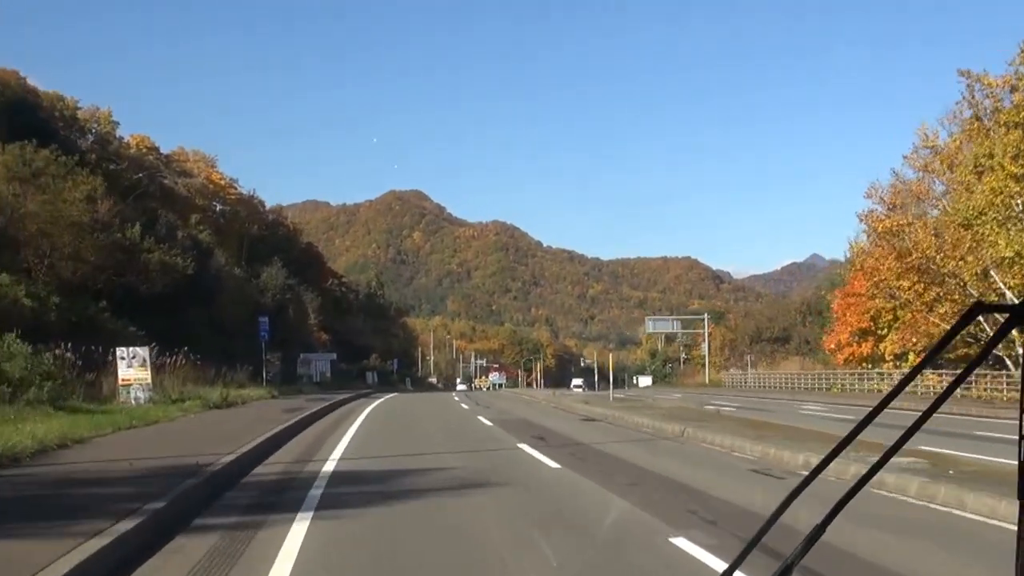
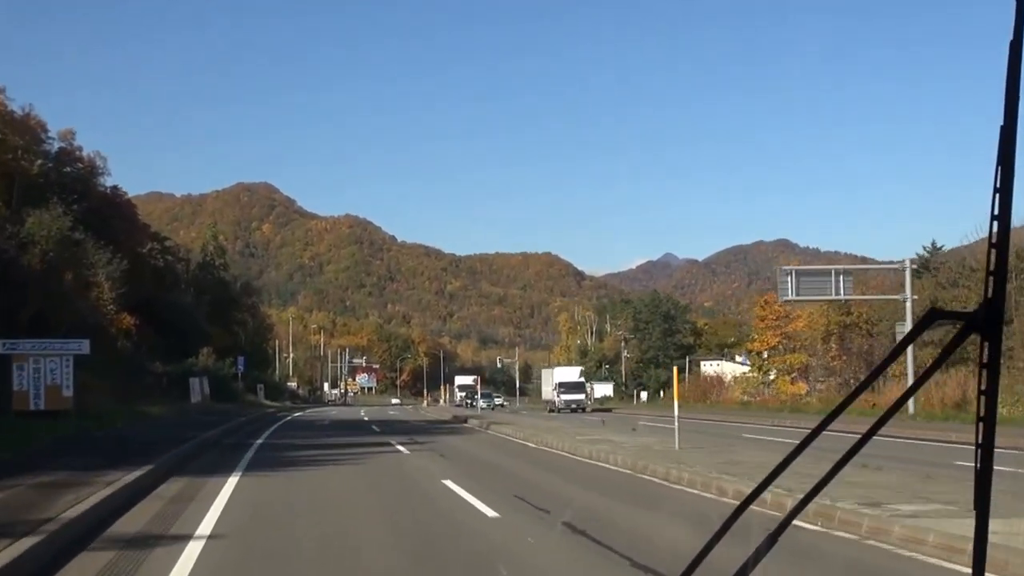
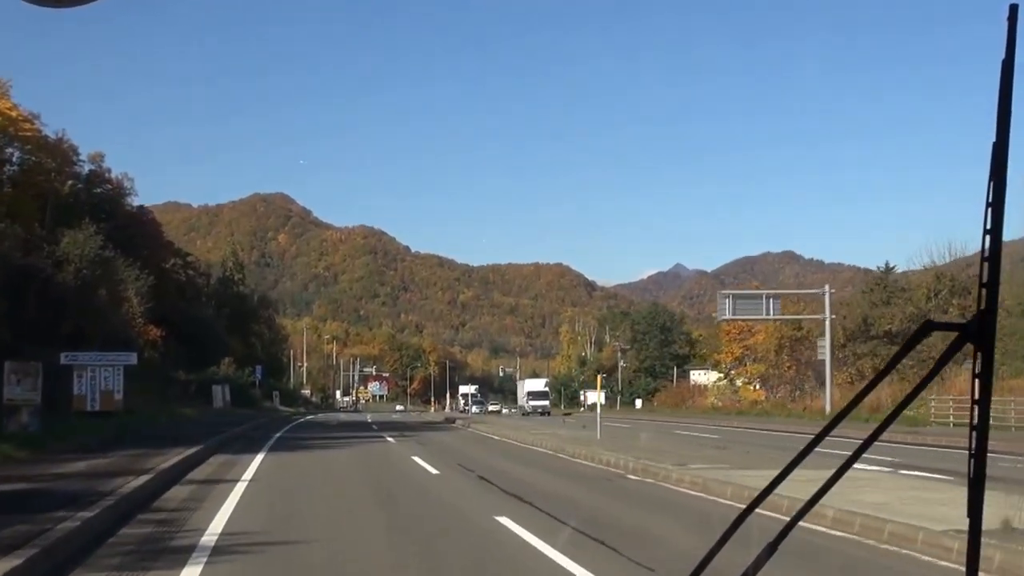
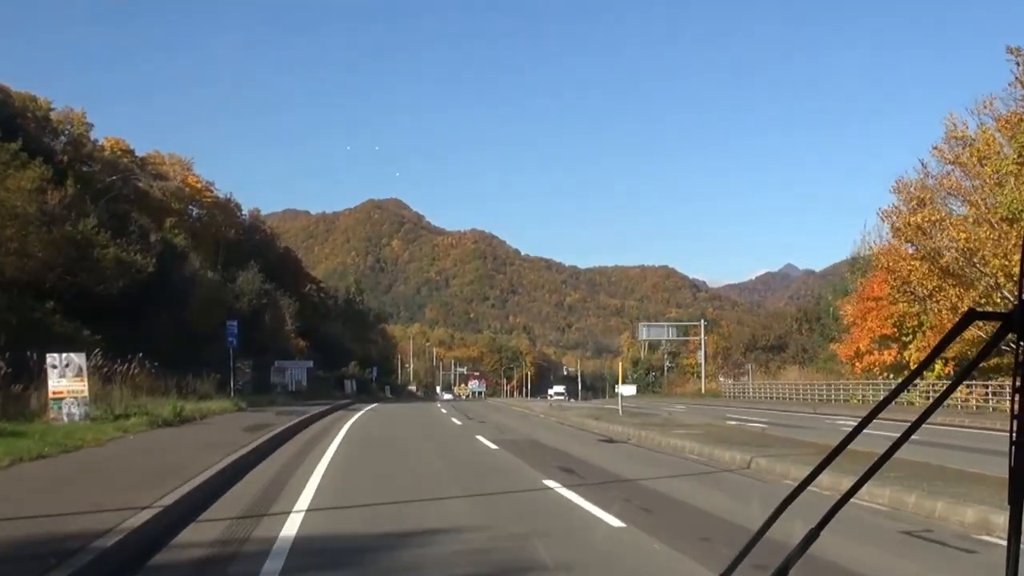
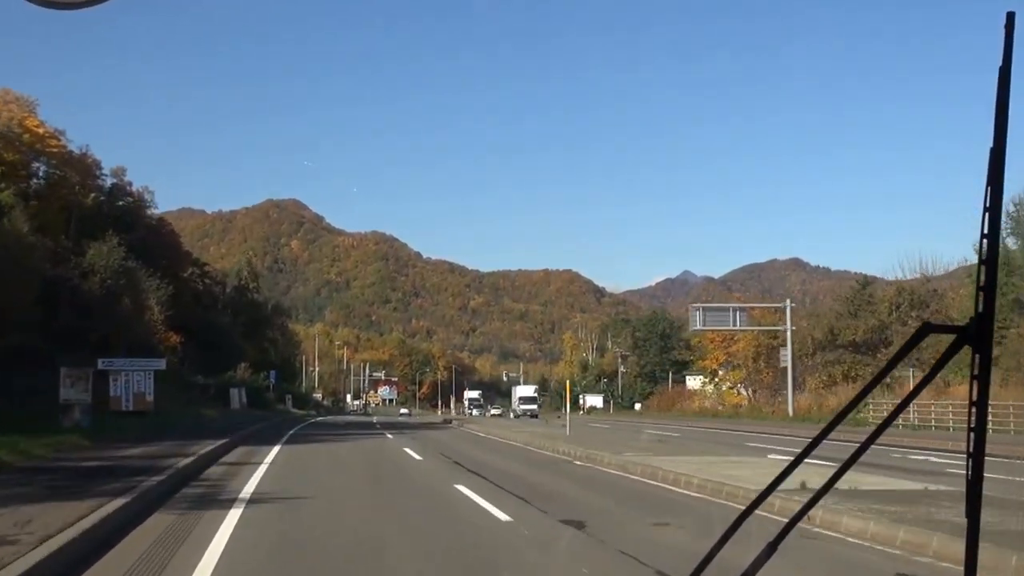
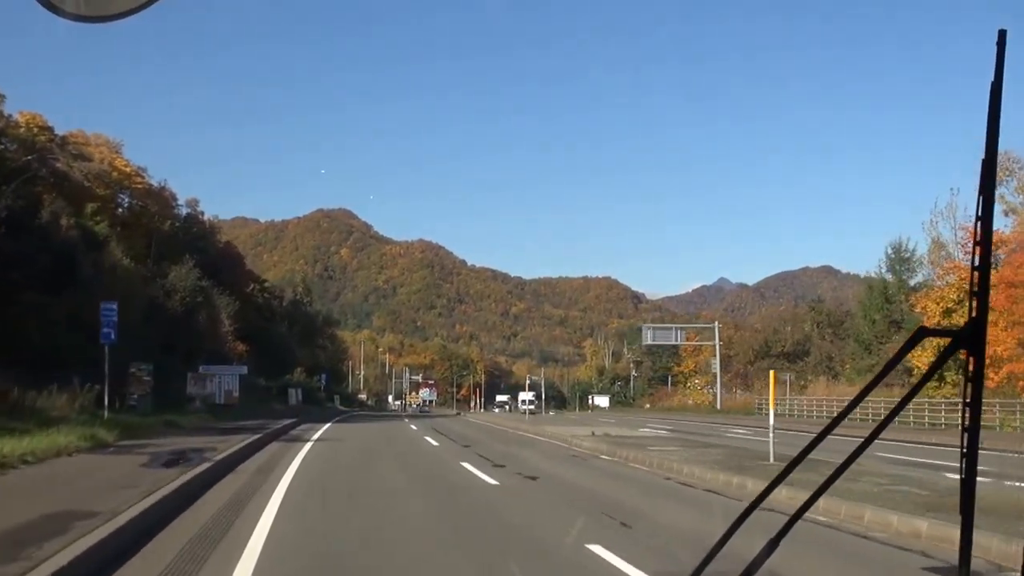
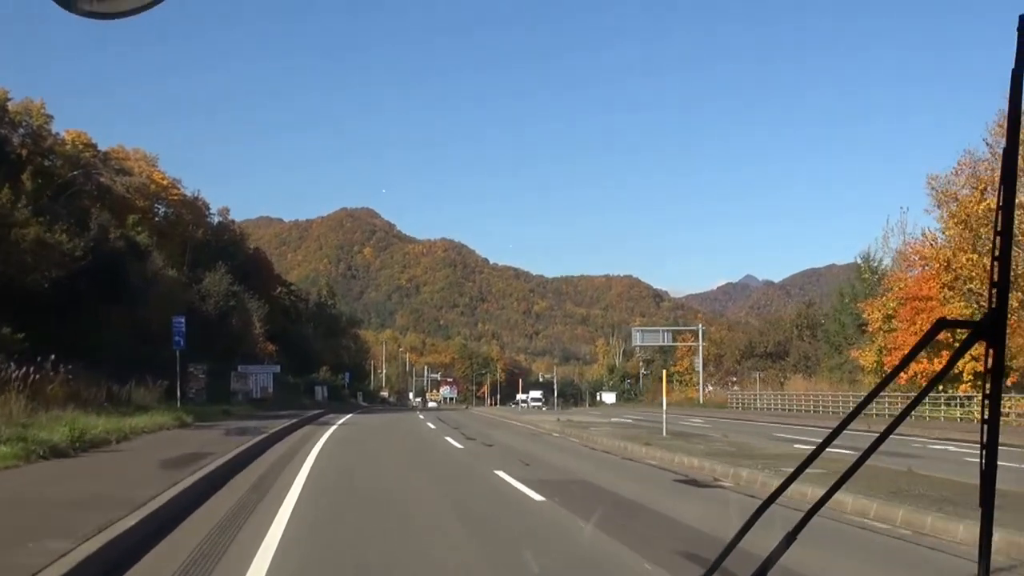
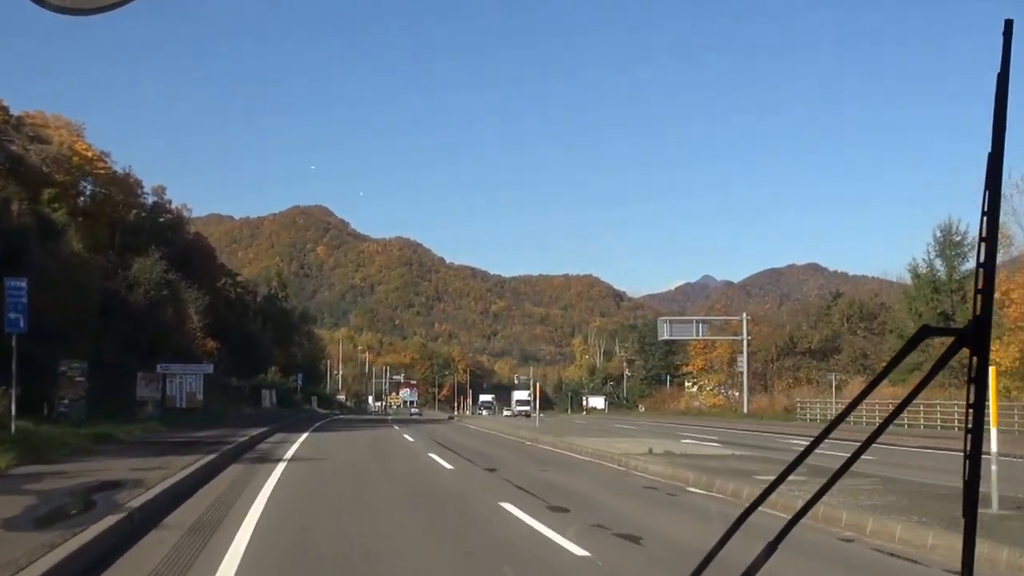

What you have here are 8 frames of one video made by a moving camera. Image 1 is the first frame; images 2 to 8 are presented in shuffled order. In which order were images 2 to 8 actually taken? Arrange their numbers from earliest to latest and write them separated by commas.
4, 7, 6, 8, 5, 3, 2
